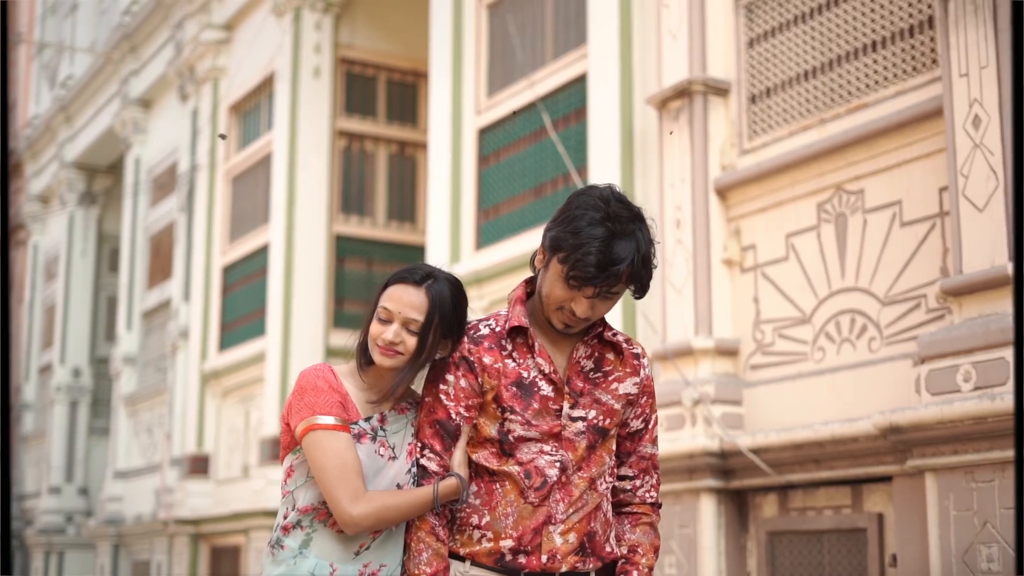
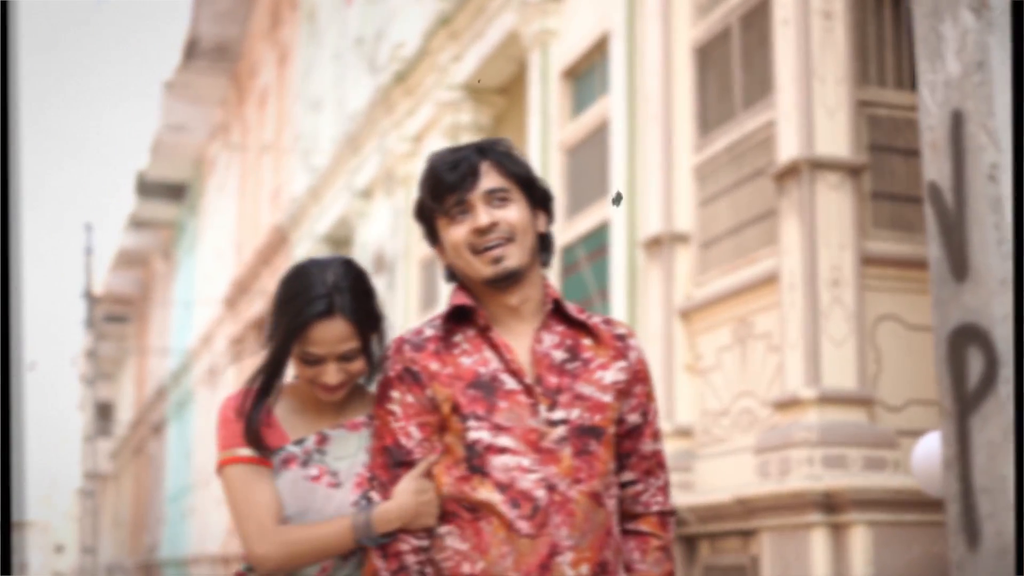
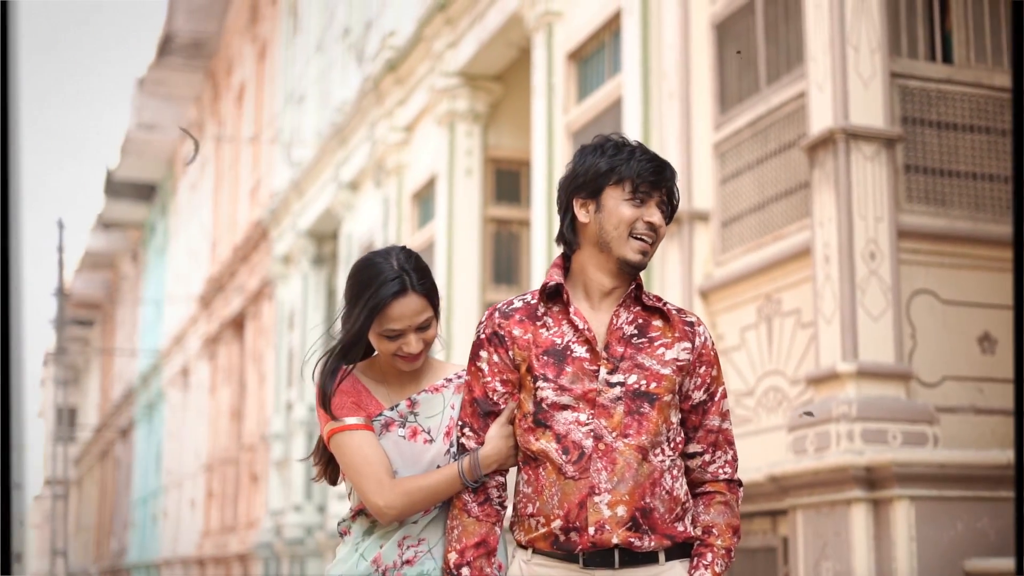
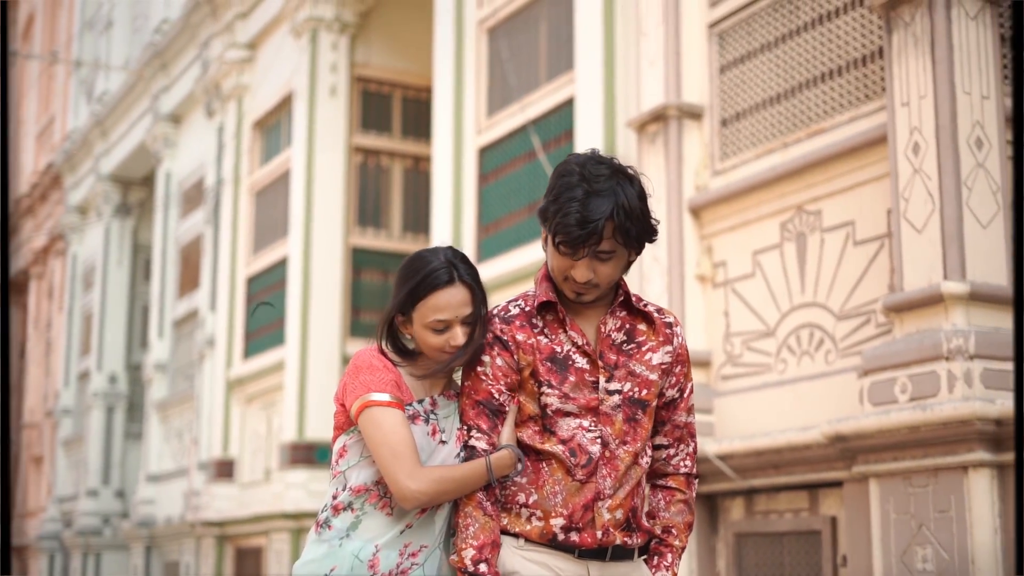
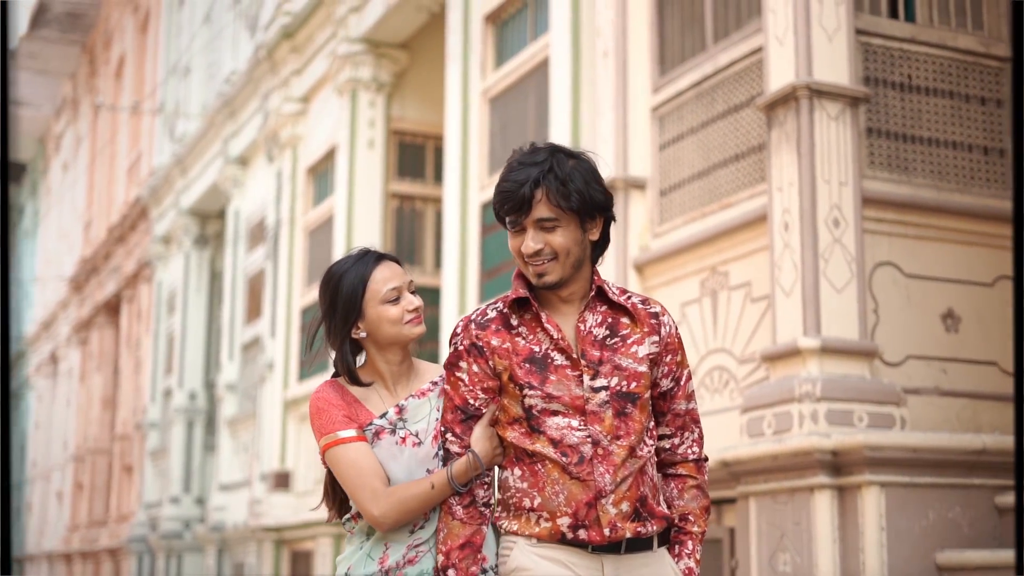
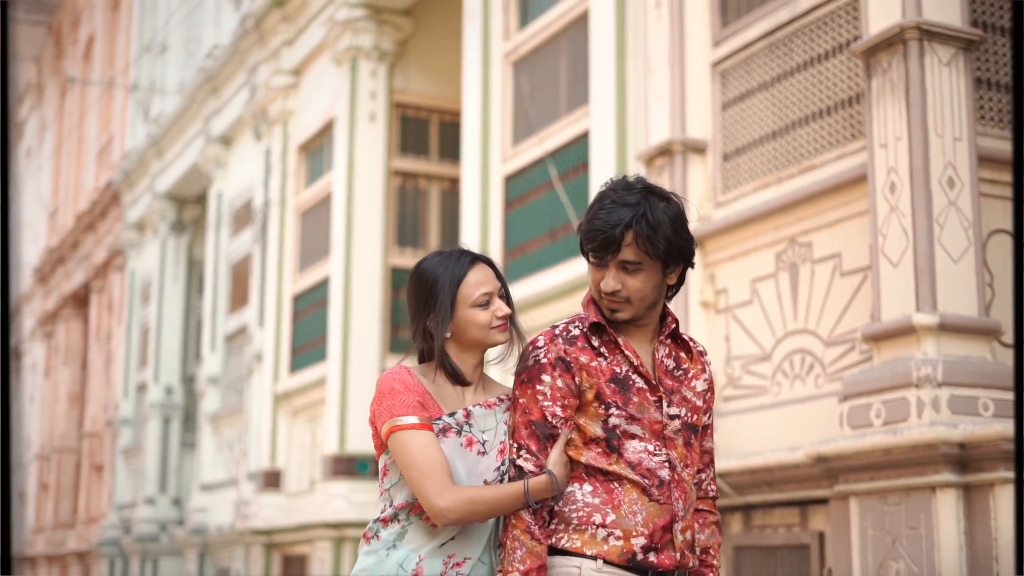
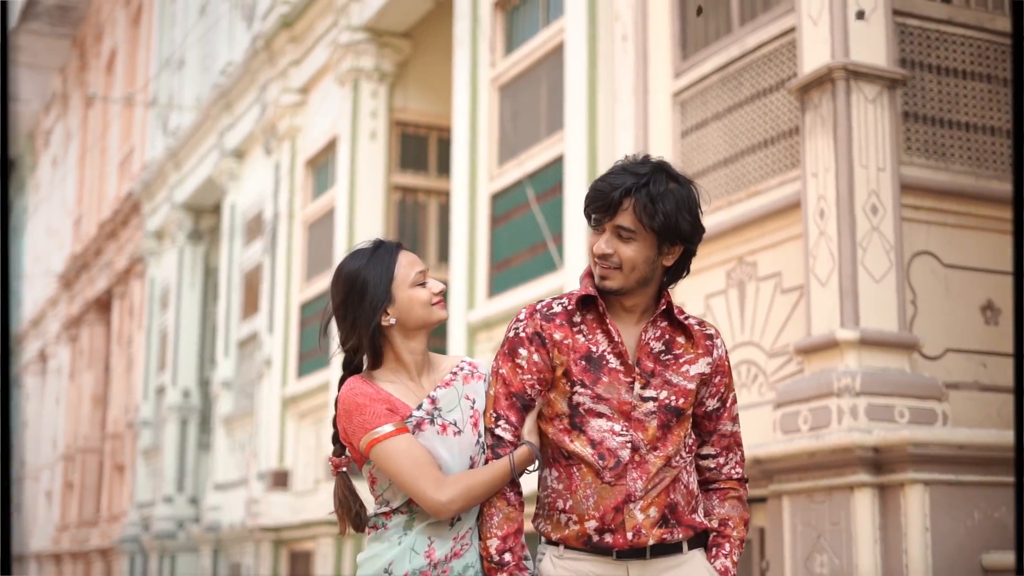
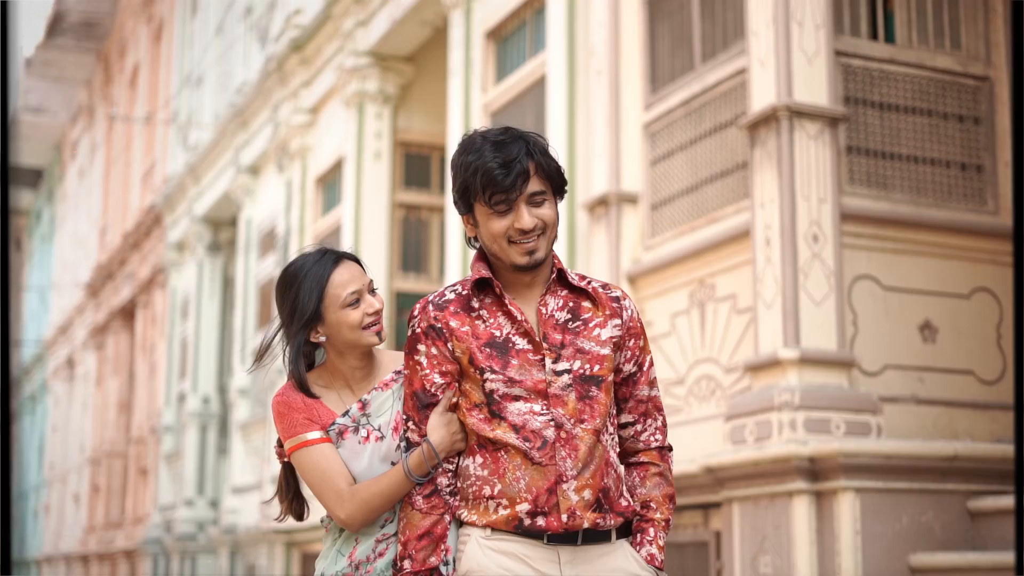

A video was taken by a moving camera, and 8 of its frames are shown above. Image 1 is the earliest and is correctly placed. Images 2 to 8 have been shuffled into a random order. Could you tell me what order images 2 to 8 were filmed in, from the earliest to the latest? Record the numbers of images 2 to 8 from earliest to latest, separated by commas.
4, 6, 7, 5, 8, 3, 2
